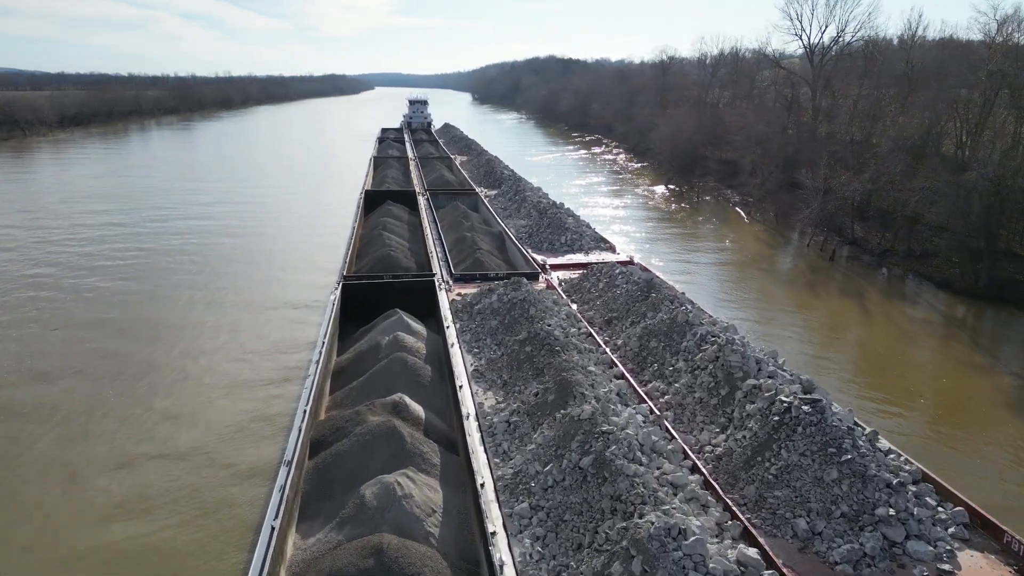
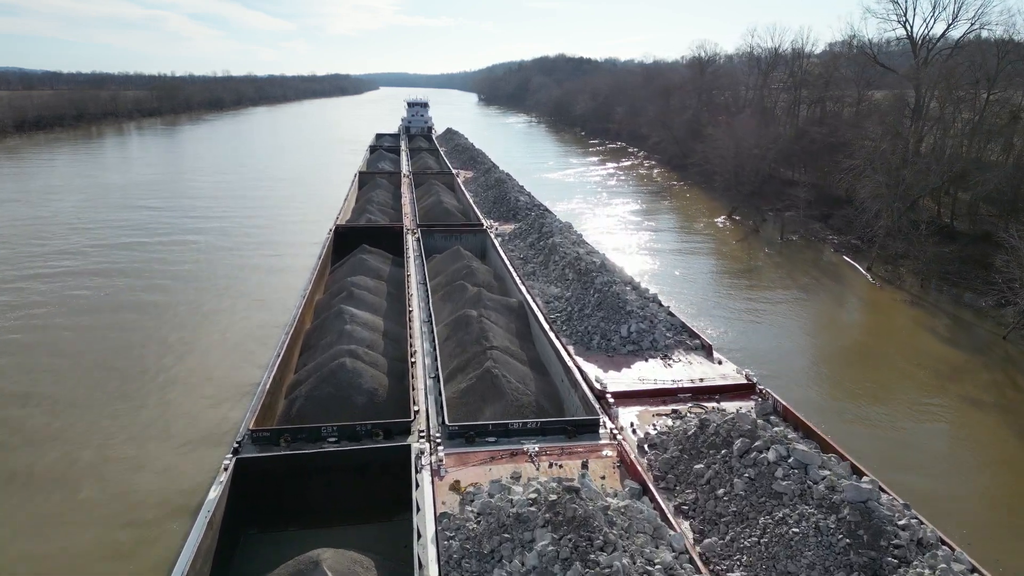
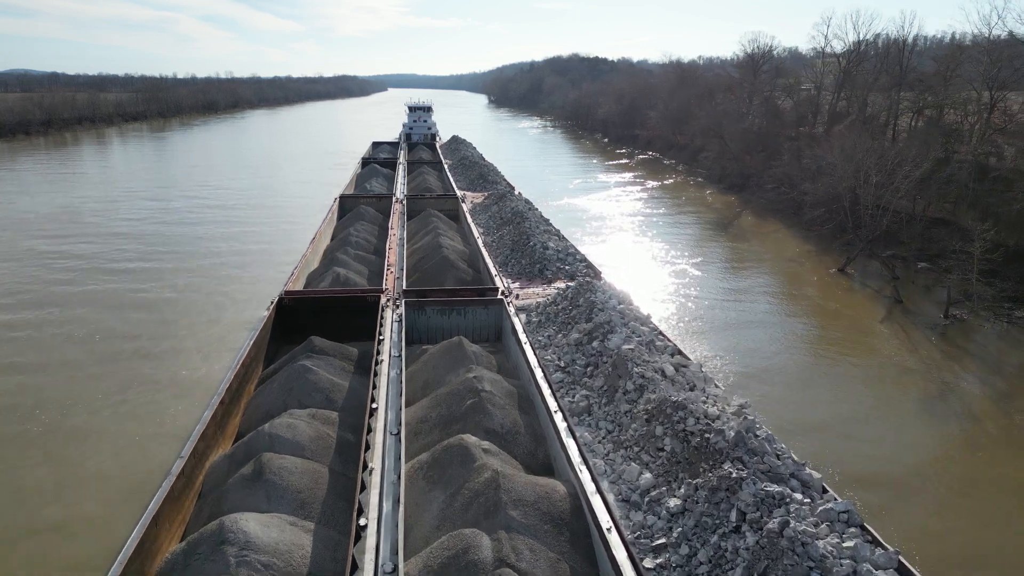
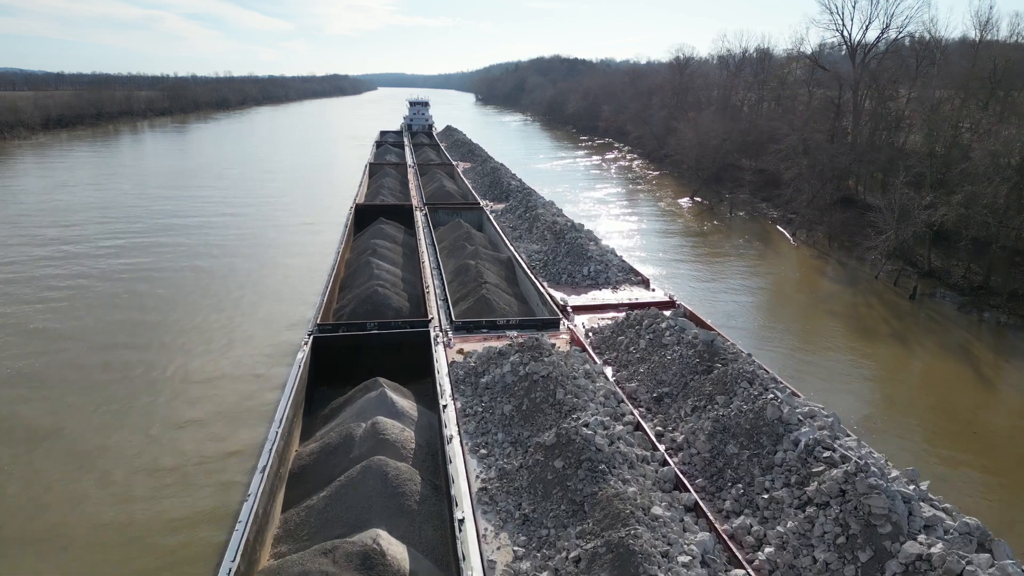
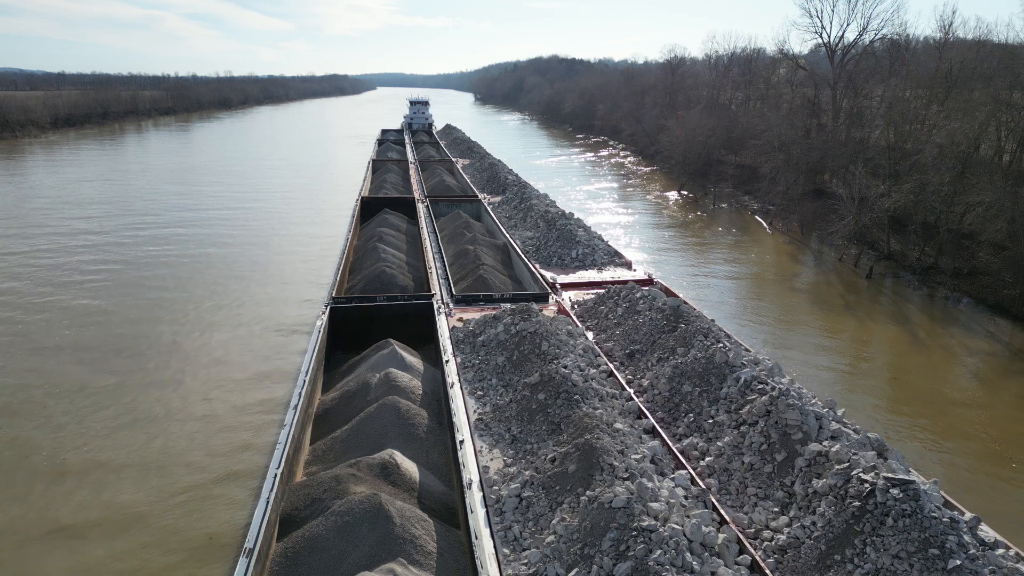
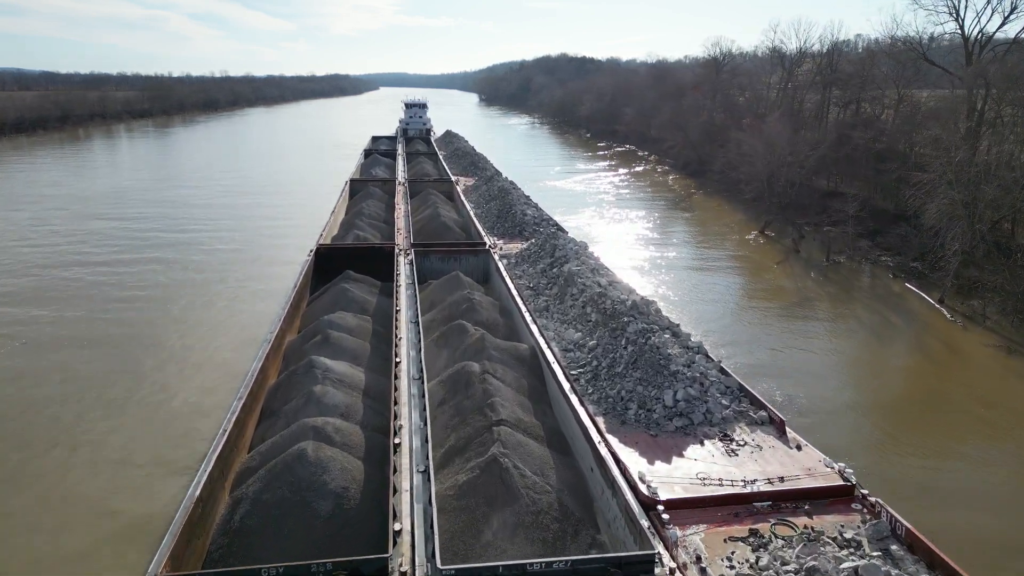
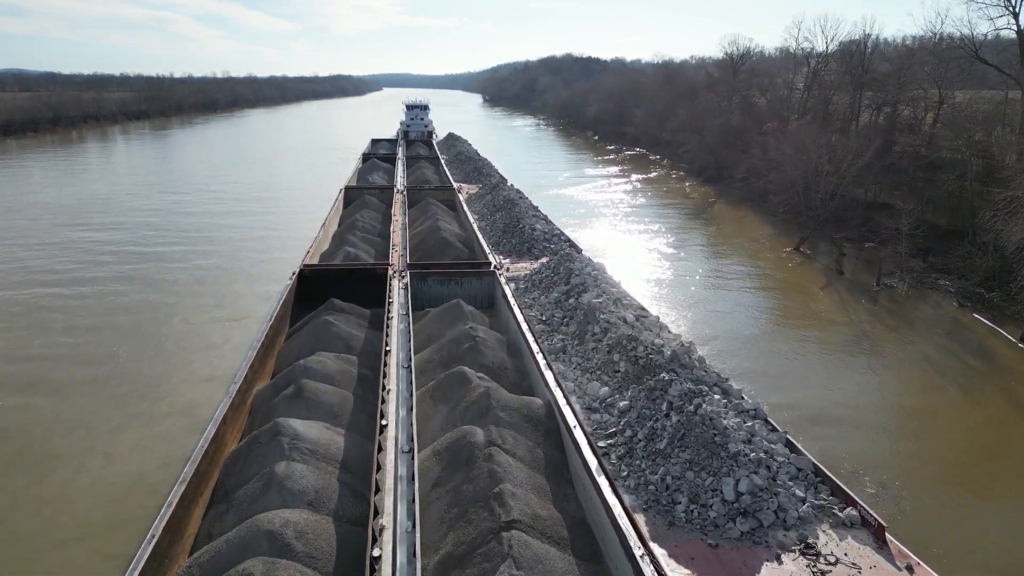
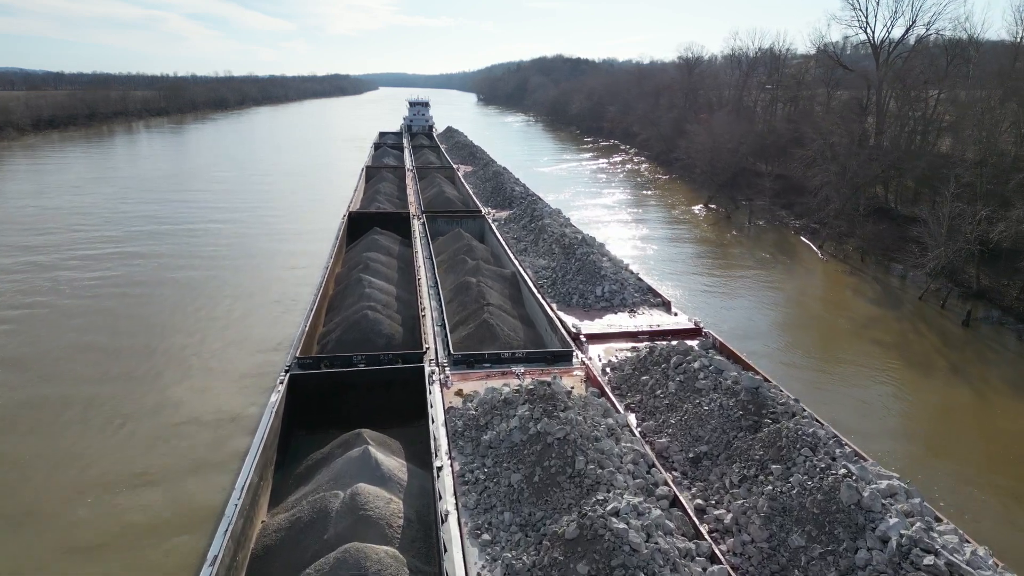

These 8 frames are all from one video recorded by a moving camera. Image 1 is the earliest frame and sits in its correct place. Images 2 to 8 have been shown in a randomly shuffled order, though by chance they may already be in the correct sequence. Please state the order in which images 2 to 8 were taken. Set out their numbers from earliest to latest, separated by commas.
5, 4, 8, 2, 6, 7, 3
